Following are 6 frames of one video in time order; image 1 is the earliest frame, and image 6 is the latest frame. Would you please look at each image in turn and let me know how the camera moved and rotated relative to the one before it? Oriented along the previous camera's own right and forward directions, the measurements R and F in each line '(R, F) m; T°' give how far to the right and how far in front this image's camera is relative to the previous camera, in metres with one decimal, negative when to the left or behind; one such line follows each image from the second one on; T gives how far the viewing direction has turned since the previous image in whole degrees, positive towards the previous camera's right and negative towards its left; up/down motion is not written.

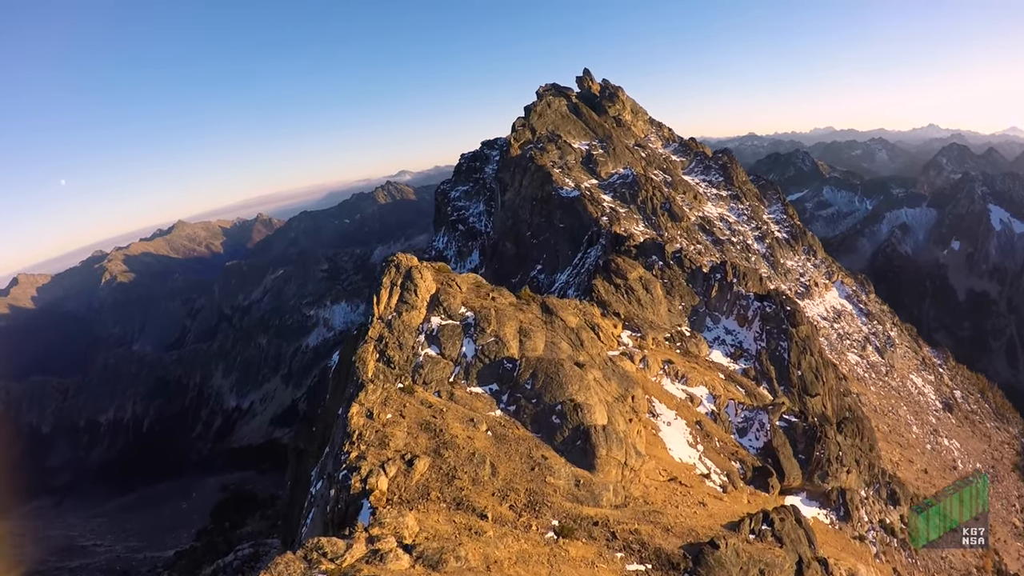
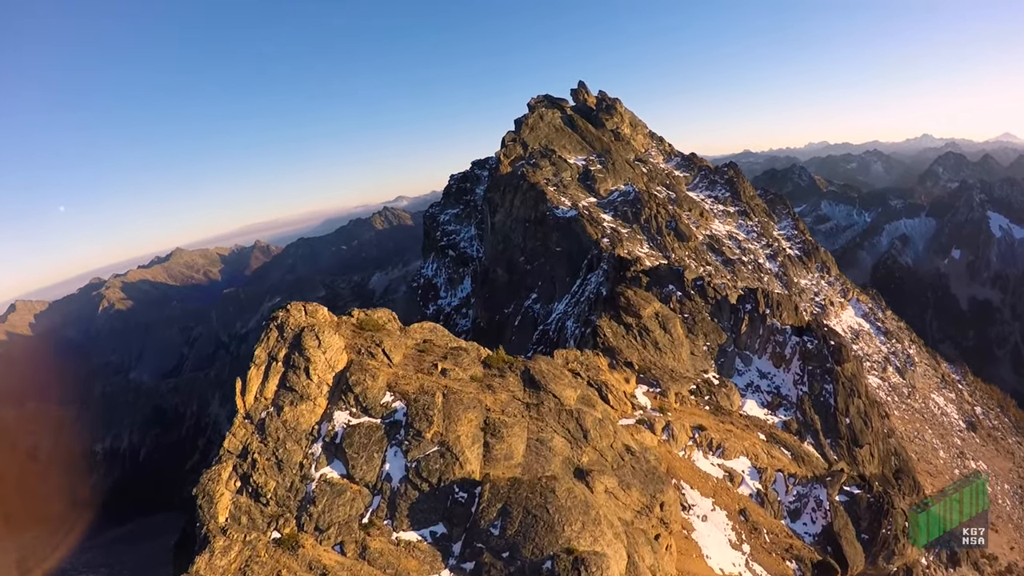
(+1.2, +8.6) m; 0°
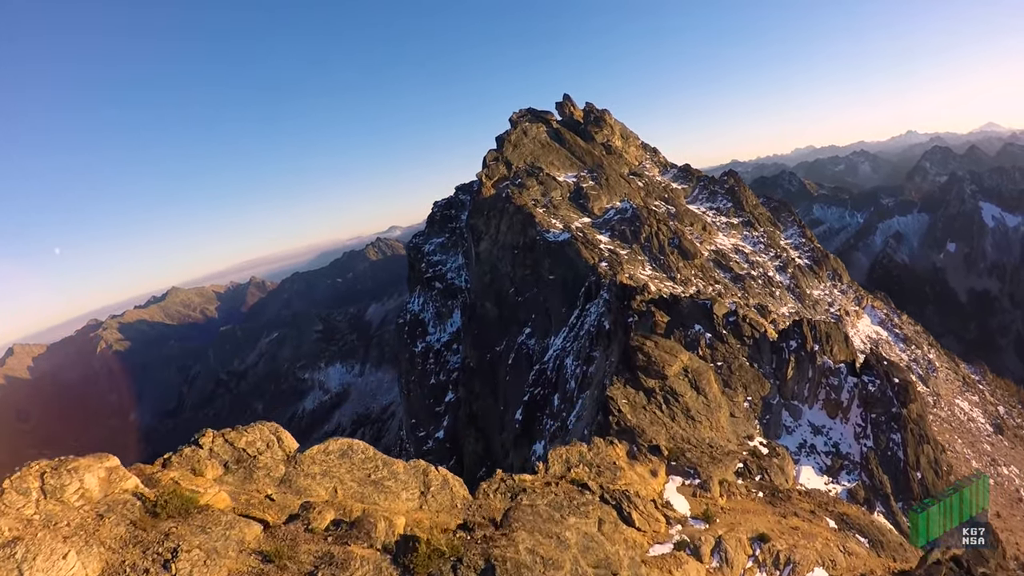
(+1.1, +7.8) m; 0°
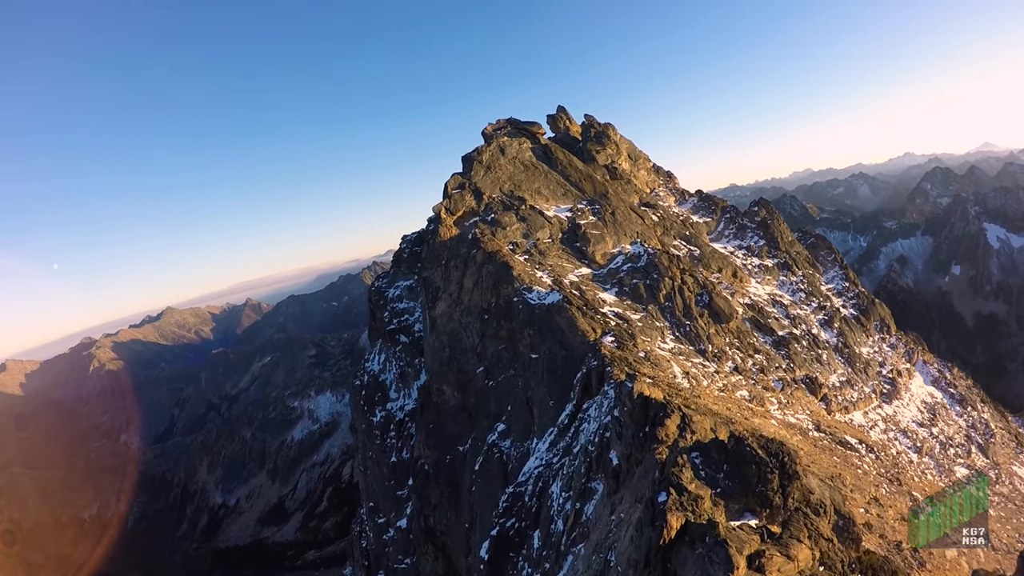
(+2.8, +19.5) m; 0°
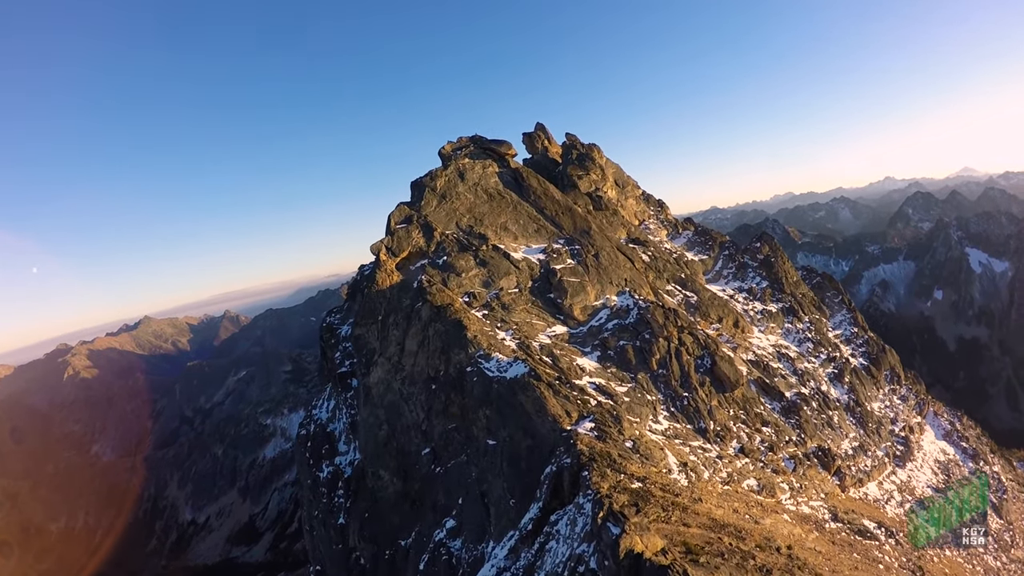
(+2.1, +9.9) m; +1°
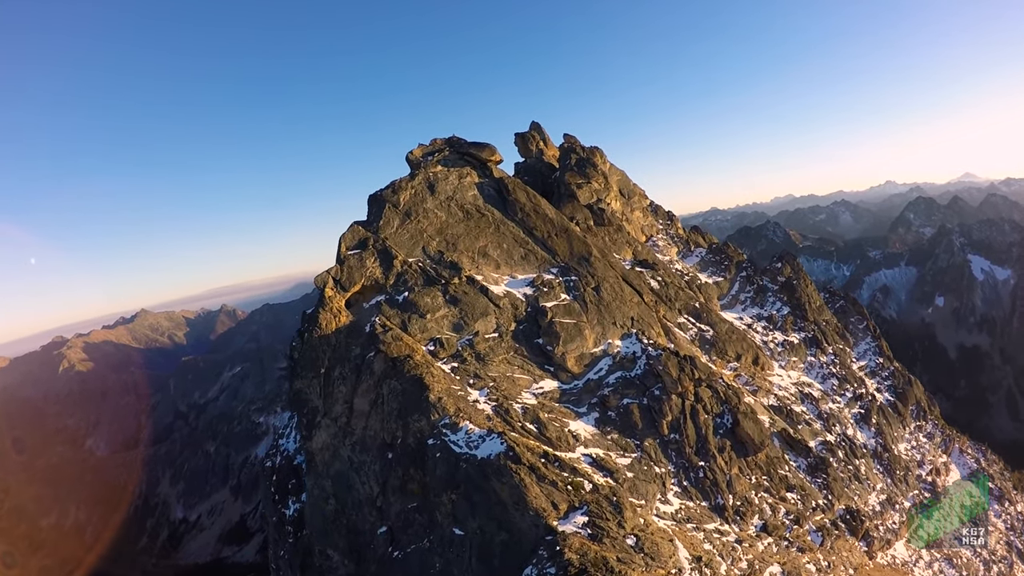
(+1.2, +7.7) m; 0°
